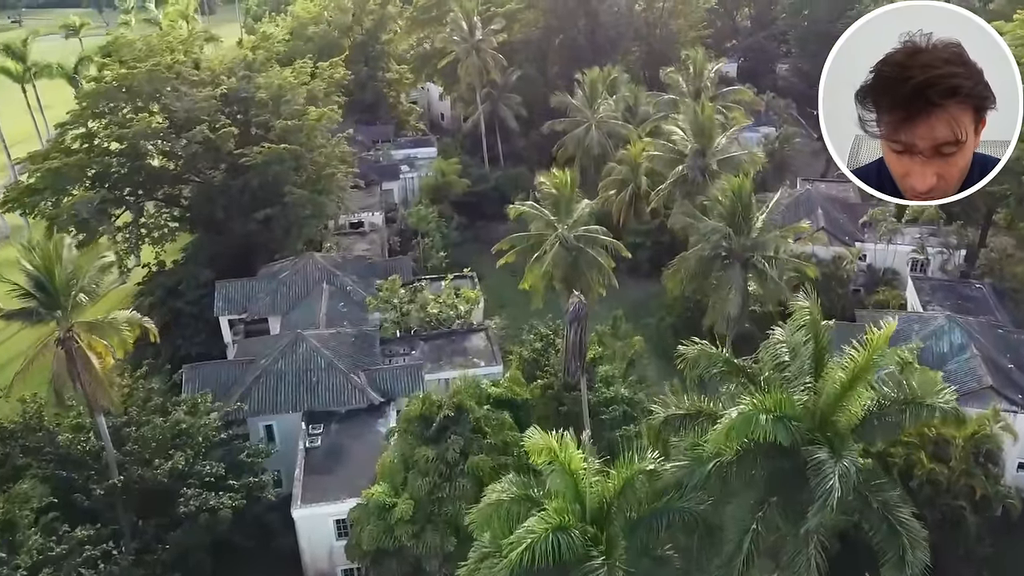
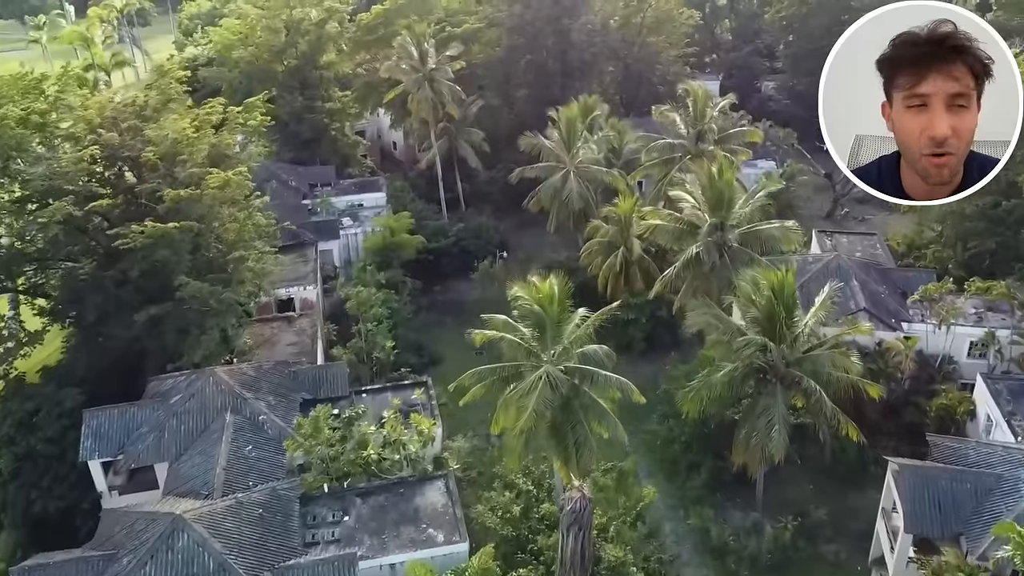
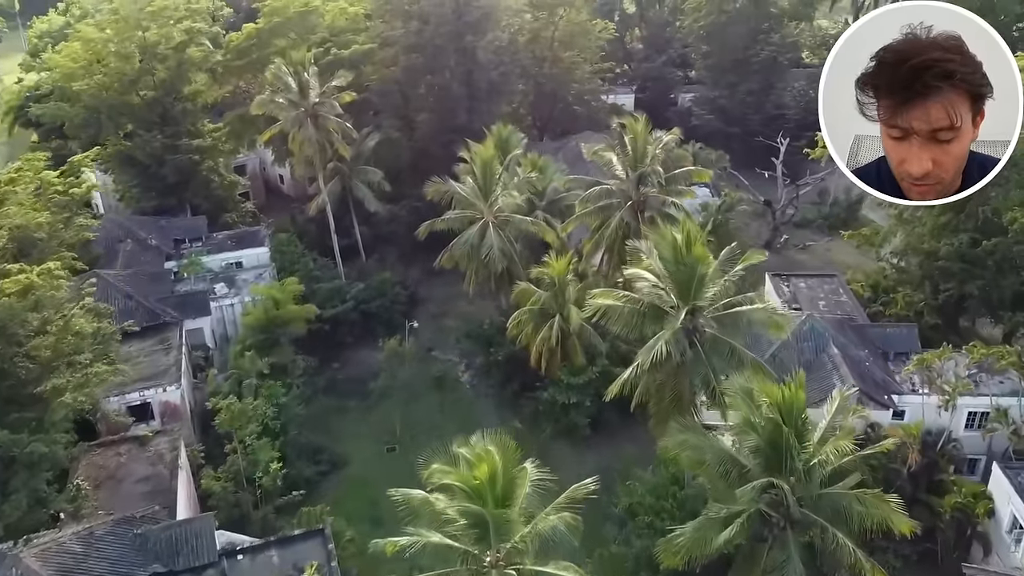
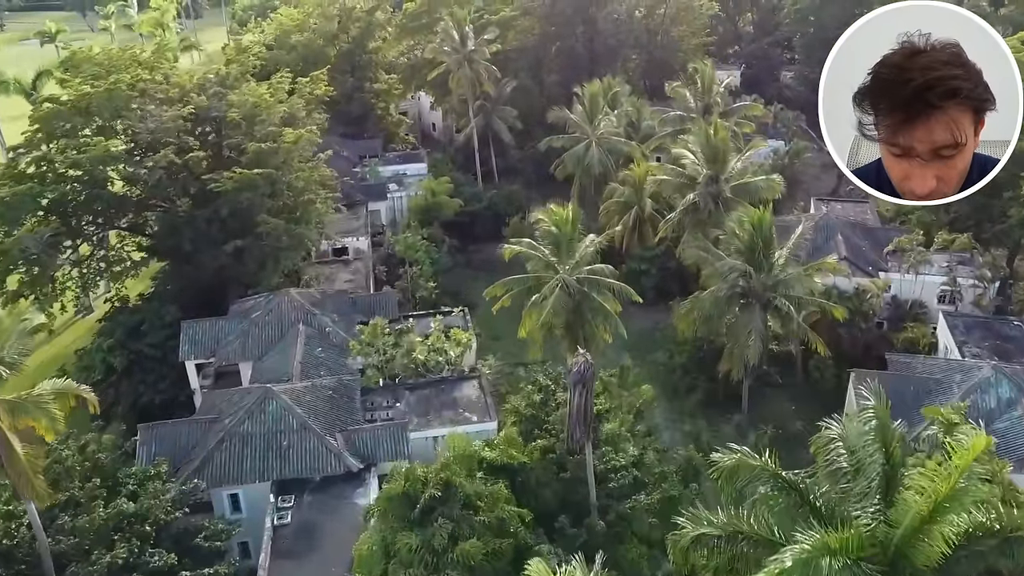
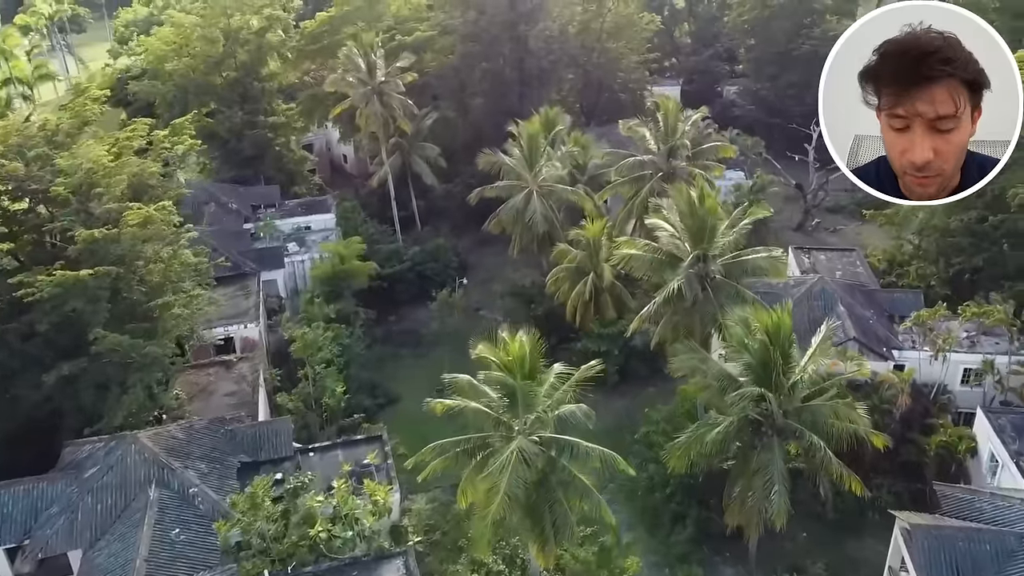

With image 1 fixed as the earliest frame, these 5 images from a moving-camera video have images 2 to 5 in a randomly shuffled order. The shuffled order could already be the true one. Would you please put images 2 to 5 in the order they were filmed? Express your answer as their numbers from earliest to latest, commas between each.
4, 2, 5, 3
